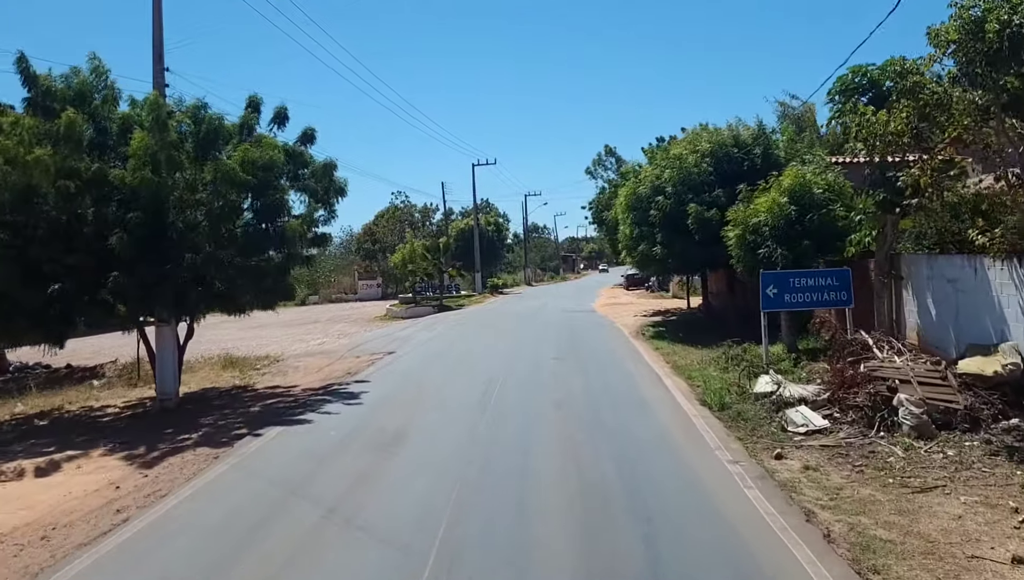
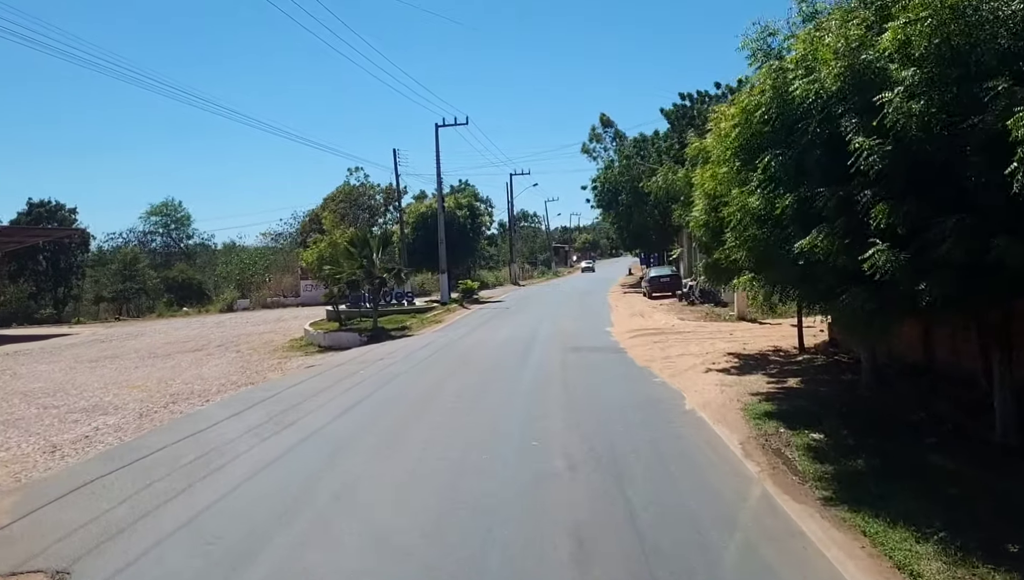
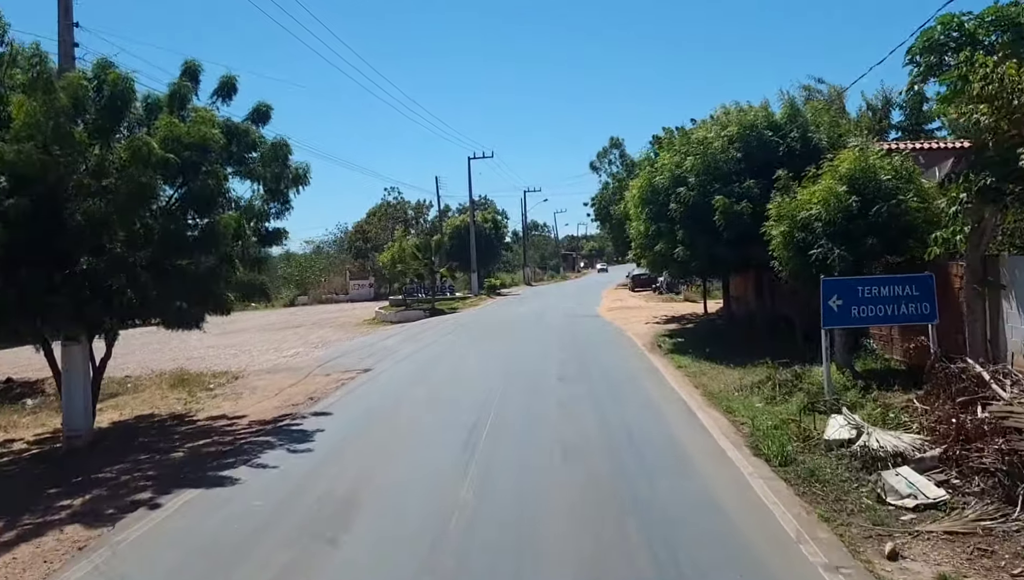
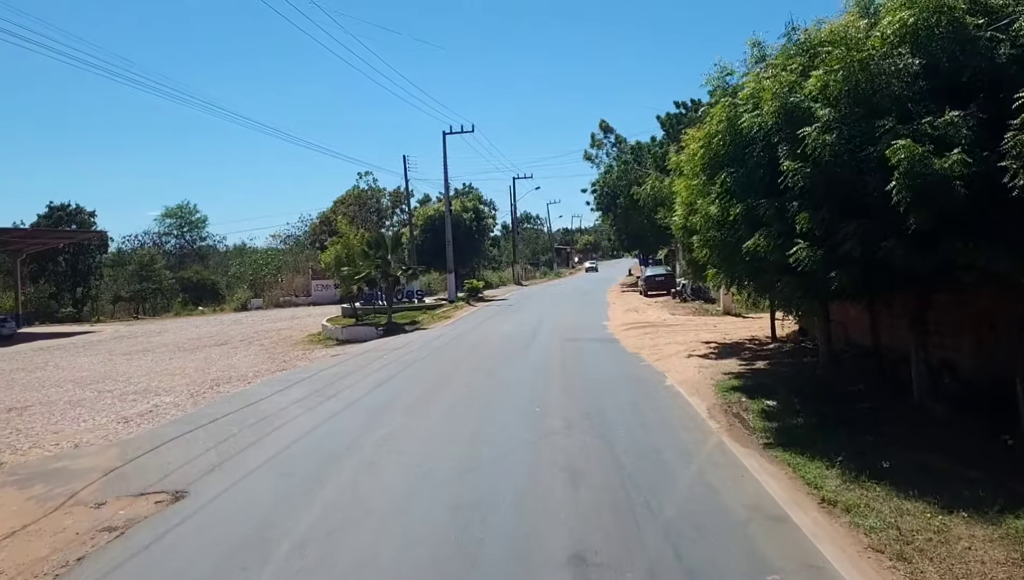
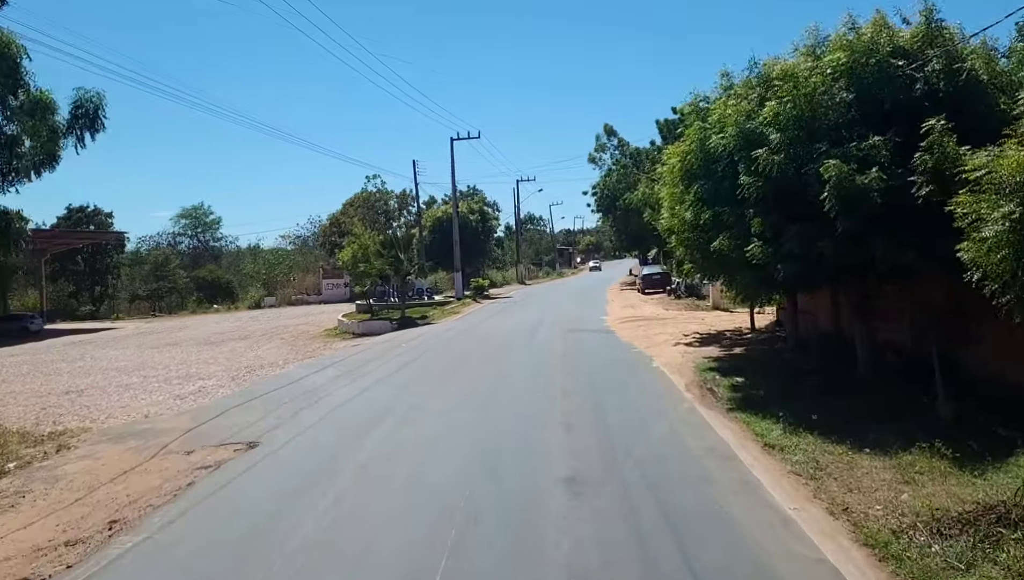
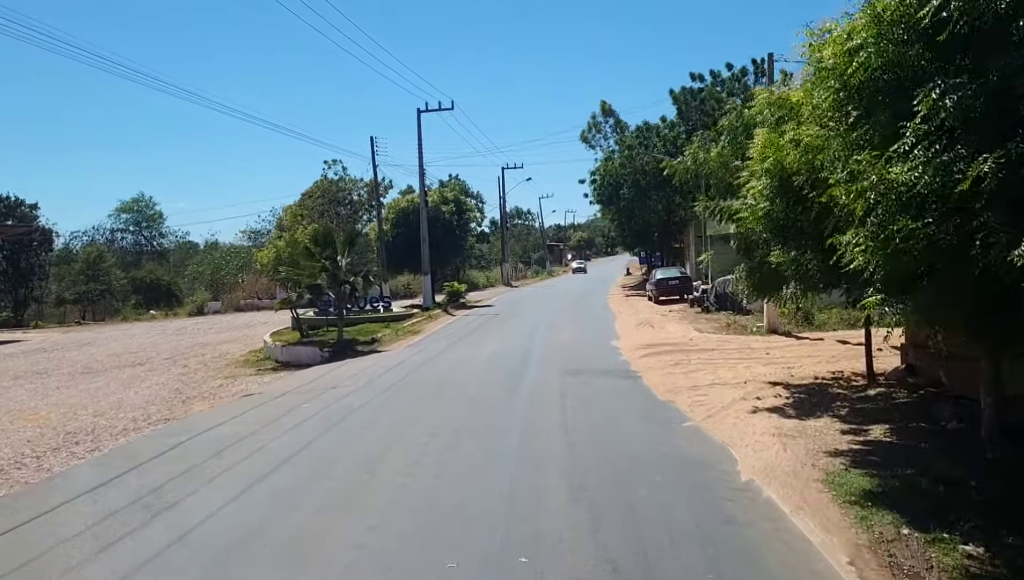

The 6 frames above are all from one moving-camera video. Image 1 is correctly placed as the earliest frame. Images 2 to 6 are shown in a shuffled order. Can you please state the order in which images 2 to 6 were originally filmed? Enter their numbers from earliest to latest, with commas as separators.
3, 5, 4, 2, 6
